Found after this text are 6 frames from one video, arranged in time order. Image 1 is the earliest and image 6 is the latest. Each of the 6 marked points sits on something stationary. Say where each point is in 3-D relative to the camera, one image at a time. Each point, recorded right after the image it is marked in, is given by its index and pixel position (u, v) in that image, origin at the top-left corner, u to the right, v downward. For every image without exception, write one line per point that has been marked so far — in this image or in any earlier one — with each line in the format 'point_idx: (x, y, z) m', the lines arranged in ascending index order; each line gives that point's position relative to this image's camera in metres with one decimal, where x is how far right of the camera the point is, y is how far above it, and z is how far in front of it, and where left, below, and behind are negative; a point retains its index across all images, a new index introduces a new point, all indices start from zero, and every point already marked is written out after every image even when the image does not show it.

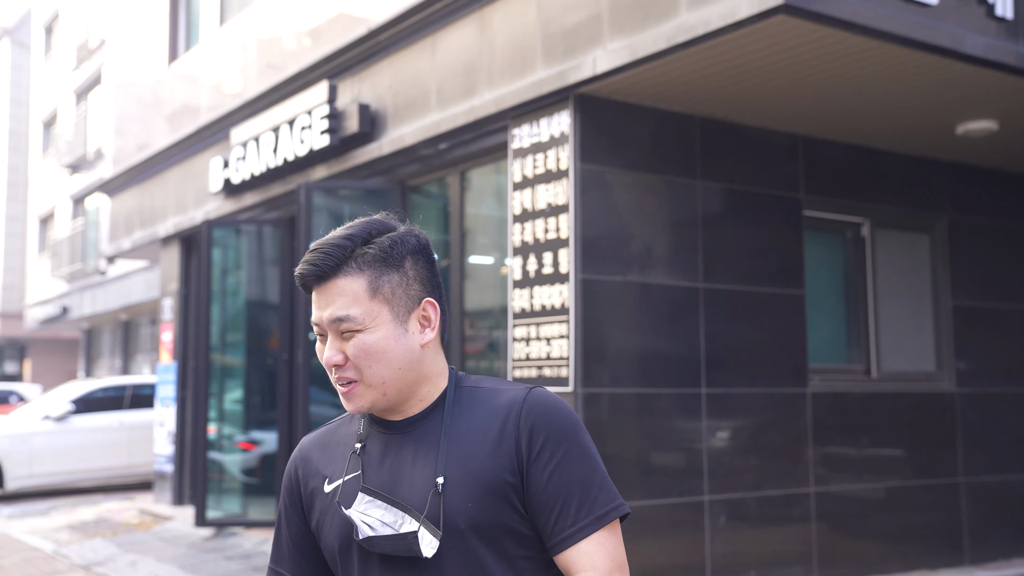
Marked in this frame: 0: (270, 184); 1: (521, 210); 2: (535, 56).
0: (-2.4, +1.1, +9.1) m
1: (+0.1, +0.6, +6.9) m
2: (+0.2, +1.8, +6.8) m
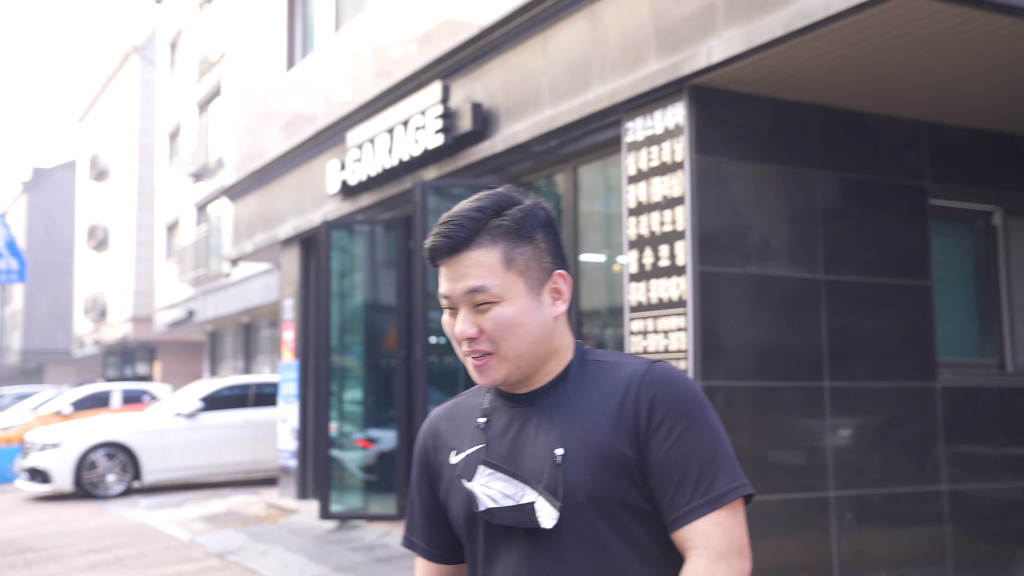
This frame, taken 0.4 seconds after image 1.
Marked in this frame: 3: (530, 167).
0: (-1.3, +1.1, +9.3) m
1: (+1.0, +0.7, +6.9) m
2: (+1.0, +1.8, +6.7) m
3: (+0.2, +1.1, +8.2) m
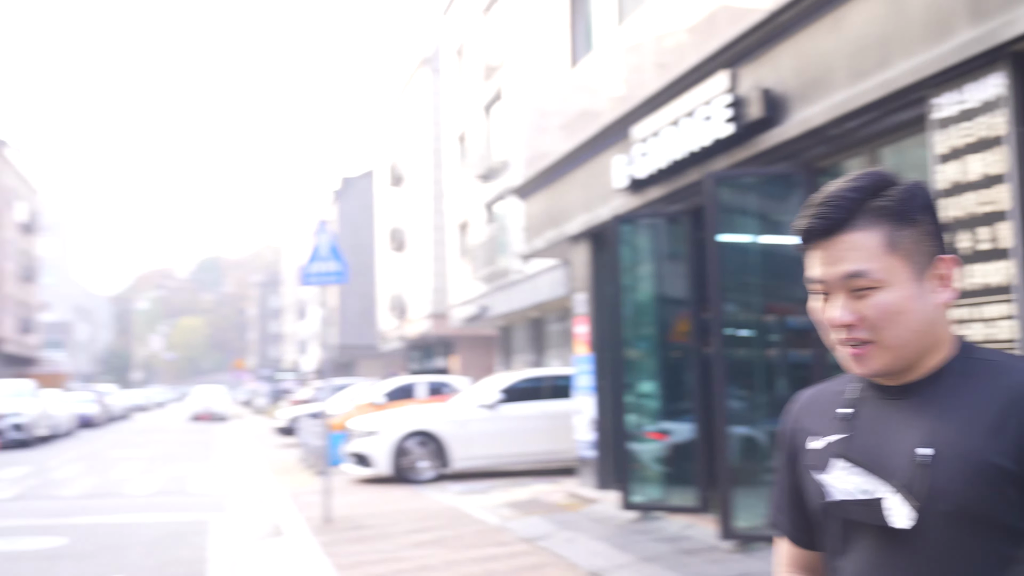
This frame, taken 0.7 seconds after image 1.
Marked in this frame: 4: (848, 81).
0: (+1.5, +1.1, +9.3) m
1: (+3.2, +0.8, +6.4) m
2: (+3.2, +1.9, +6.2) m
3: (+2.7, +1.2, +7.8) m
4: (+2.7, +1.7, +7.1) m
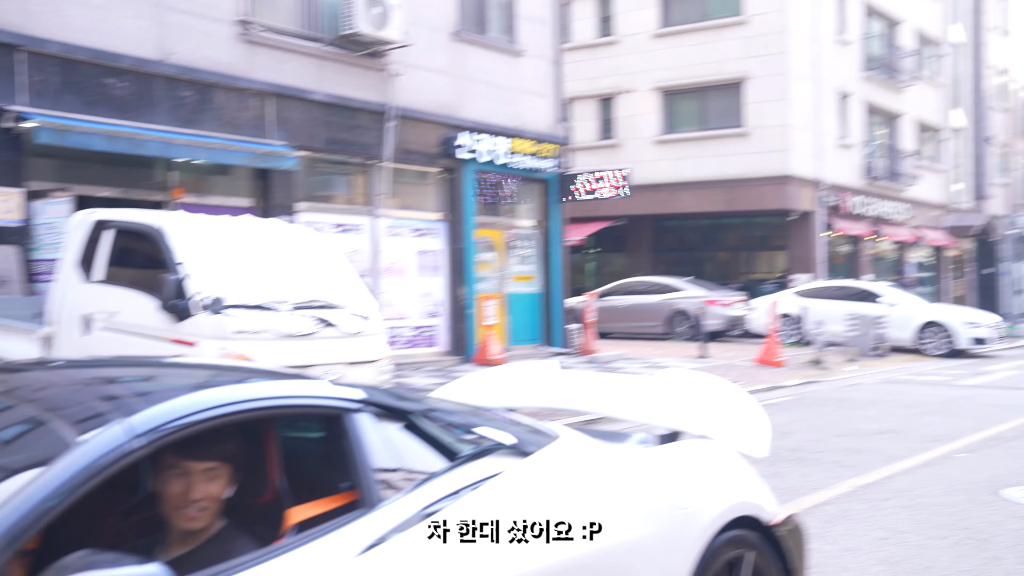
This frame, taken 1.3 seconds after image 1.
0: (+5.7, +2.3, +6.3) m
1: (+5.4, +1.8, +3.0) m
2: (+5.1, +2.9, +2.9) m
3: (+5.8, +2.3, +4.5) m
4: (+5.3, +2.7, +3.9) m
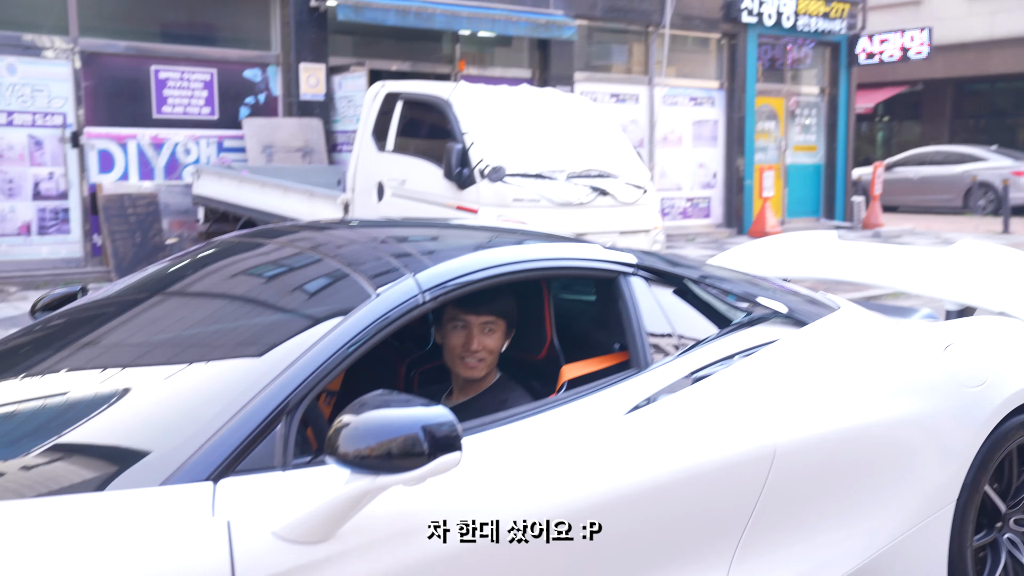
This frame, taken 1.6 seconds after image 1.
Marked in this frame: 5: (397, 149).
0: (+7.3, +2.9, +3.9) m
1: (+6.0, +2.0, +1.0) m
2: (+5.7, +3.1, +0.8) m
3: (+6.8, +2.7, +2.1) m
4: (+6.2, +3.0, +1.7) m
5: (-1.1, +1.4, +8.7) m
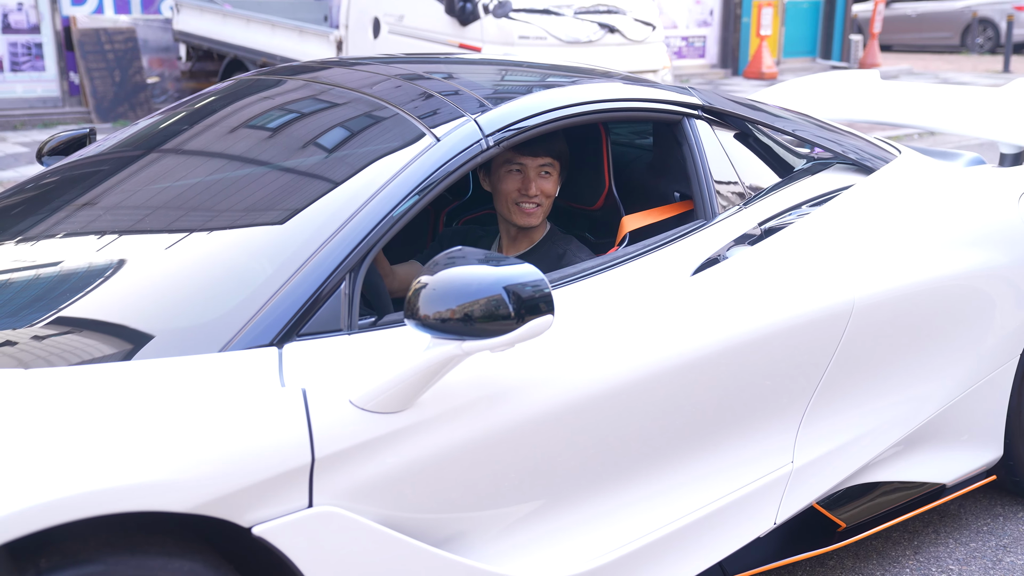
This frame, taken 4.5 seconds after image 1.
0: (+7.4, +3.5, +3.3) m
1: (+6.2, +2.1, +0.6) m
2: (+5.9, +3.2, +0.2) m
3: (+7.0, +3.0, +1.6) m
4: (+6.3, +3.2, +1.1) m
5: (-1.1, +2.8, +8.1) m
